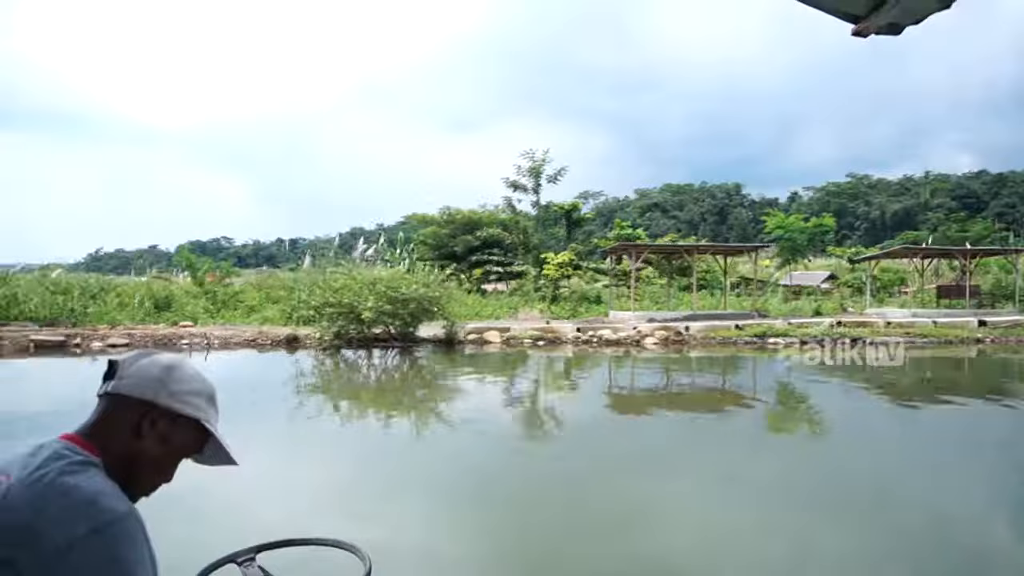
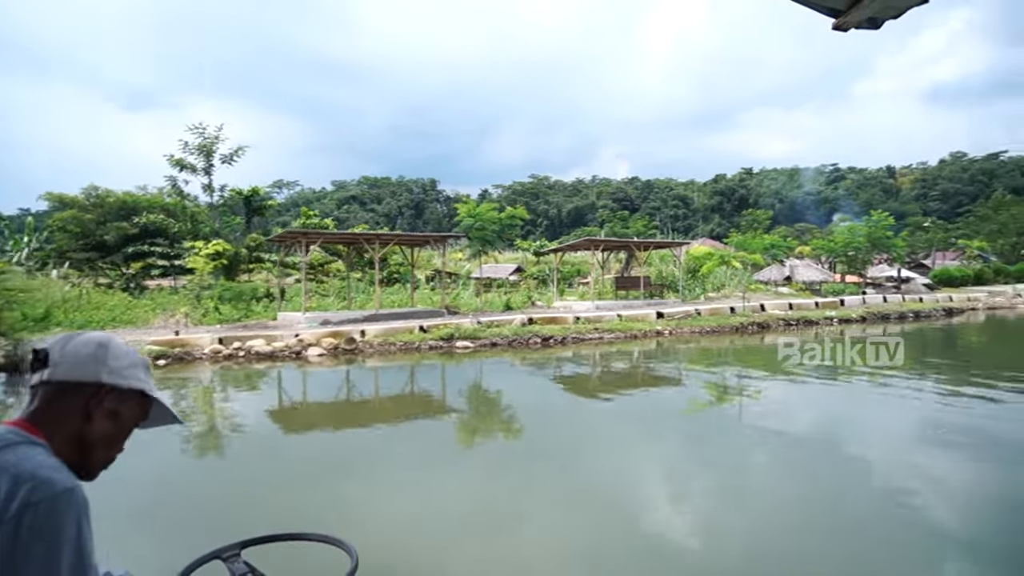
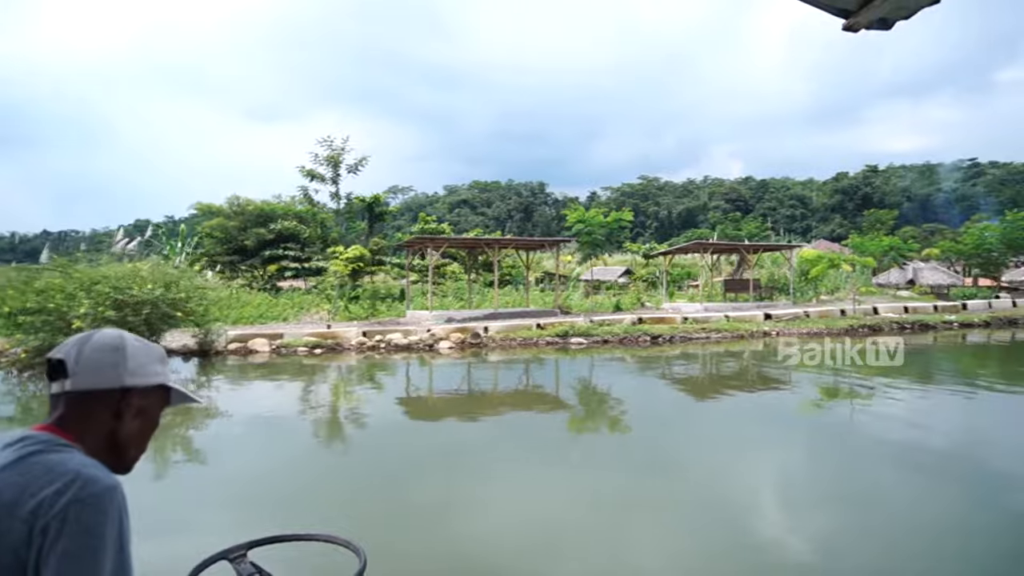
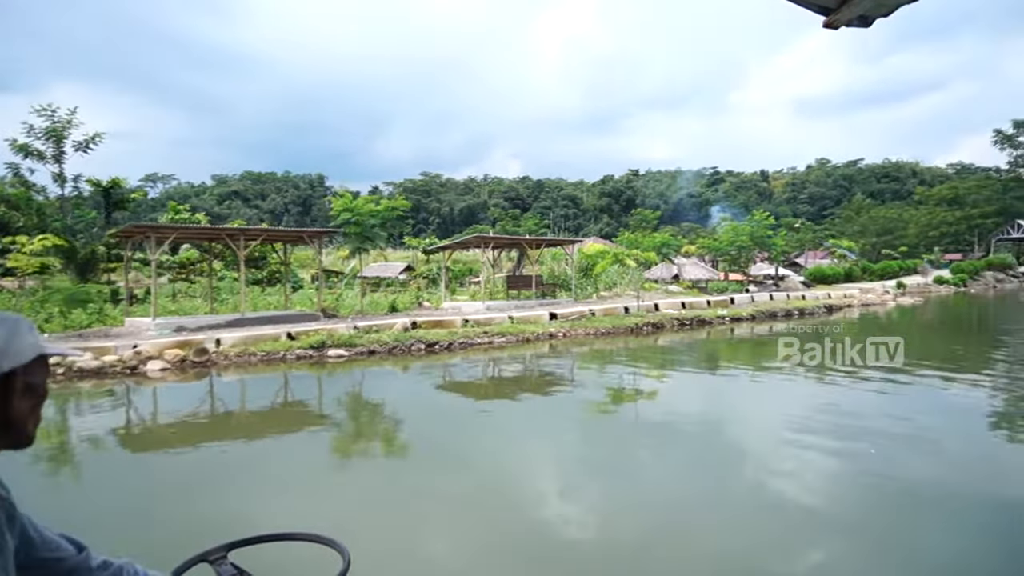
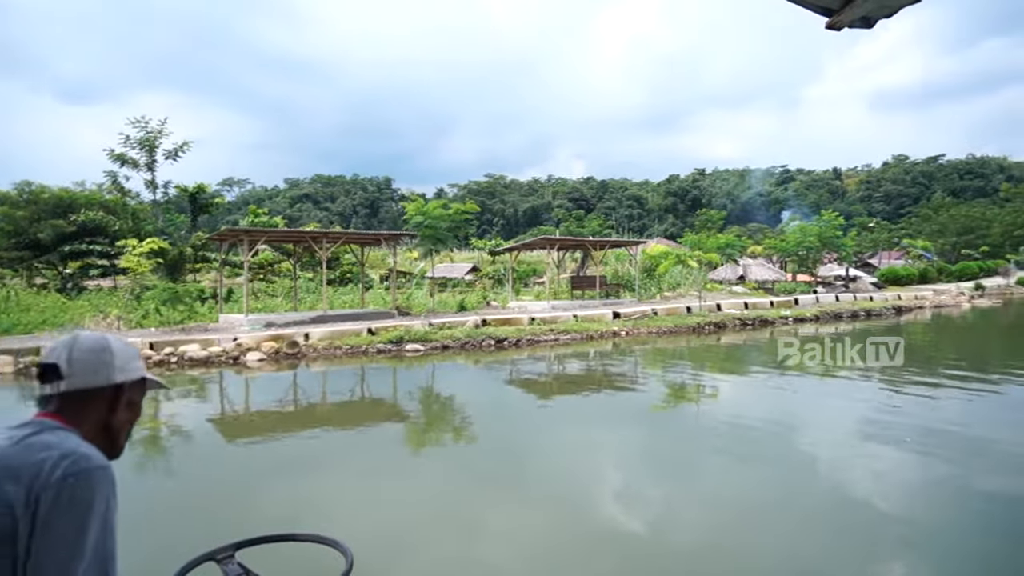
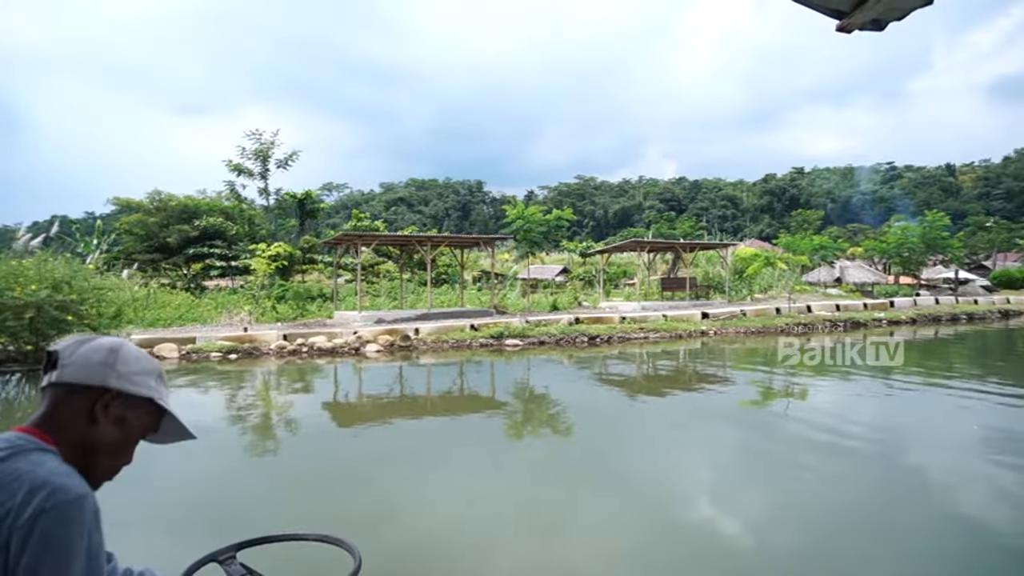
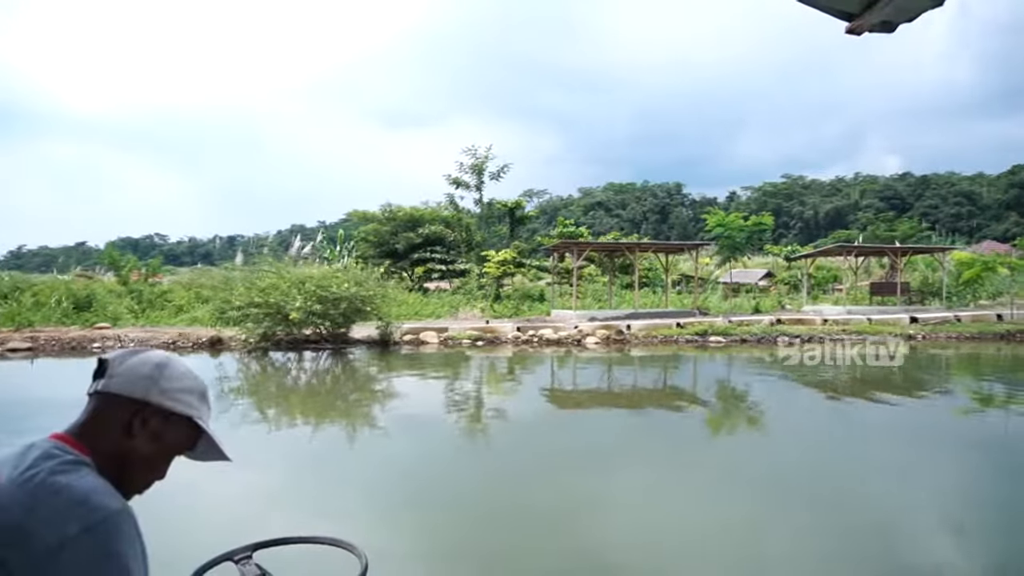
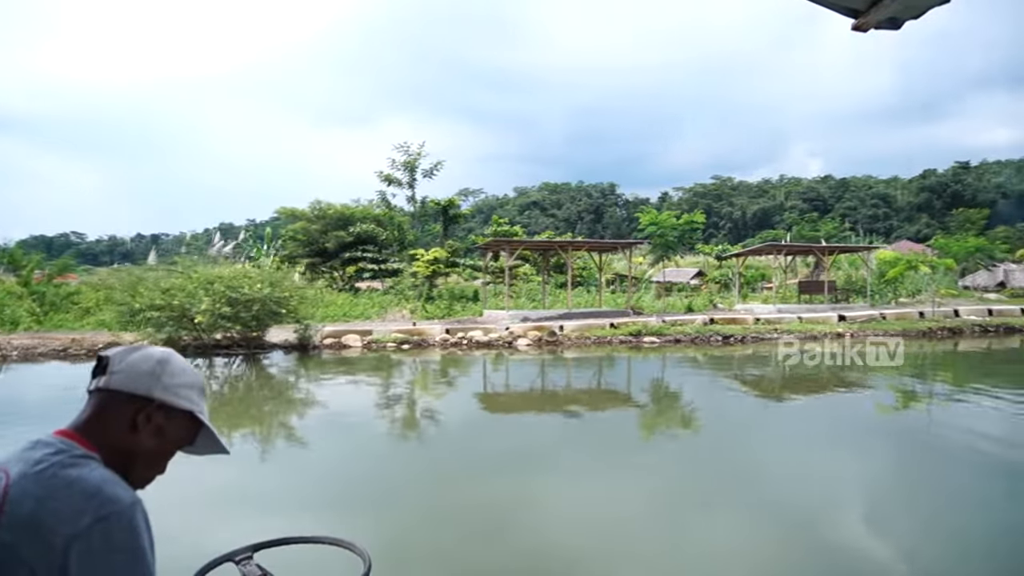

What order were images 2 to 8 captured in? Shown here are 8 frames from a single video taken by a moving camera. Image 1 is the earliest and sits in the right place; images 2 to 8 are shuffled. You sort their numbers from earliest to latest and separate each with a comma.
7, 8, 3, 6, 2, 5, 4
